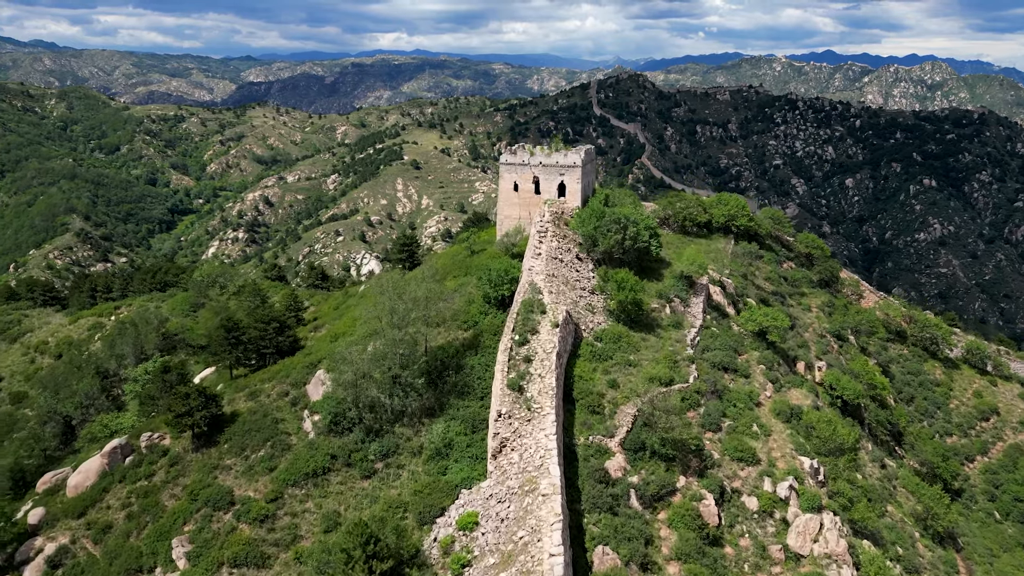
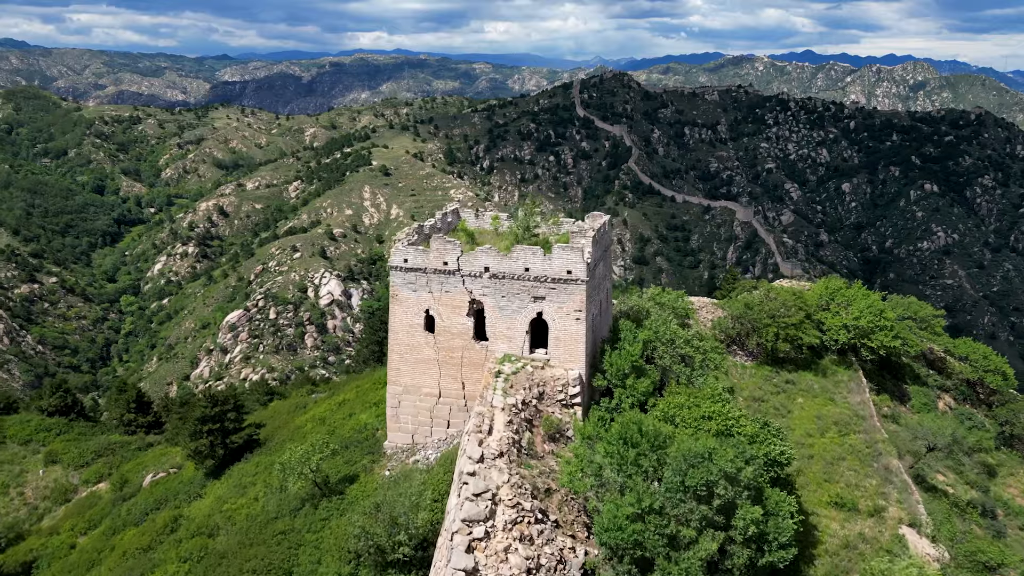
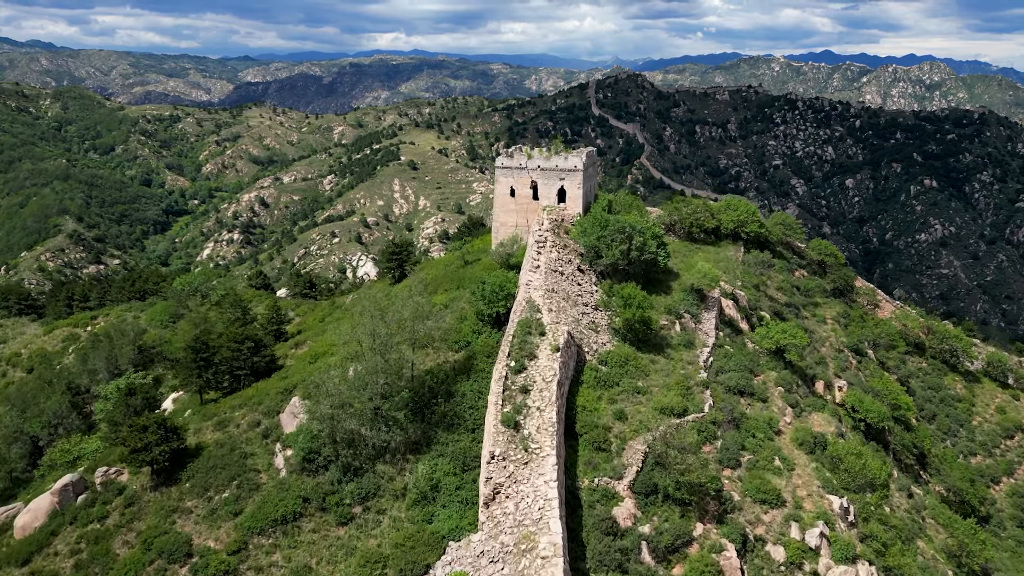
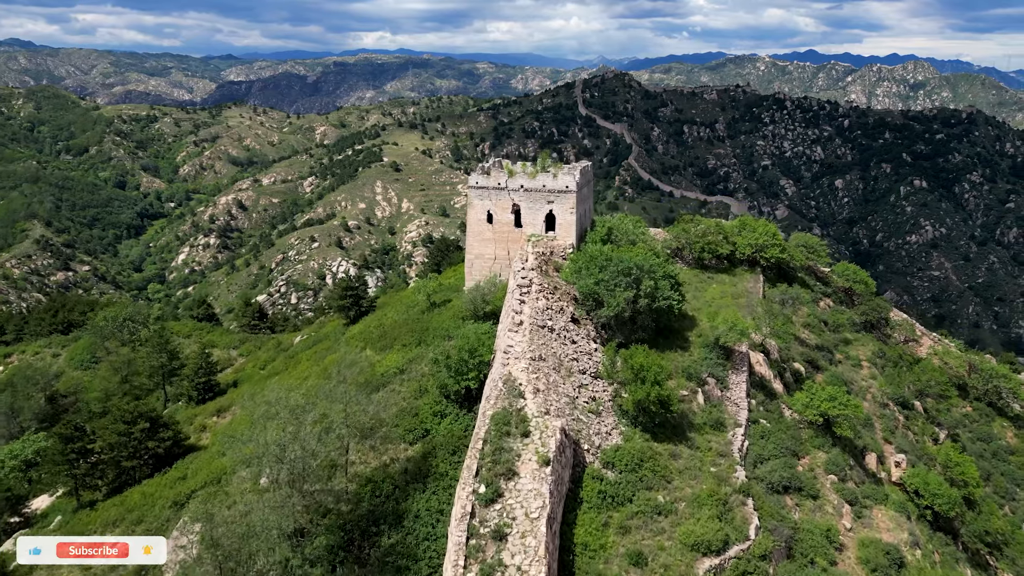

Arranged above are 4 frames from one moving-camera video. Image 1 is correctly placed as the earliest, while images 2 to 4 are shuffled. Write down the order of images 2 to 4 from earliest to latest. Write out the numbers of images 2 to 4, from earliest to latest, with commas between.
3, 4, 2
